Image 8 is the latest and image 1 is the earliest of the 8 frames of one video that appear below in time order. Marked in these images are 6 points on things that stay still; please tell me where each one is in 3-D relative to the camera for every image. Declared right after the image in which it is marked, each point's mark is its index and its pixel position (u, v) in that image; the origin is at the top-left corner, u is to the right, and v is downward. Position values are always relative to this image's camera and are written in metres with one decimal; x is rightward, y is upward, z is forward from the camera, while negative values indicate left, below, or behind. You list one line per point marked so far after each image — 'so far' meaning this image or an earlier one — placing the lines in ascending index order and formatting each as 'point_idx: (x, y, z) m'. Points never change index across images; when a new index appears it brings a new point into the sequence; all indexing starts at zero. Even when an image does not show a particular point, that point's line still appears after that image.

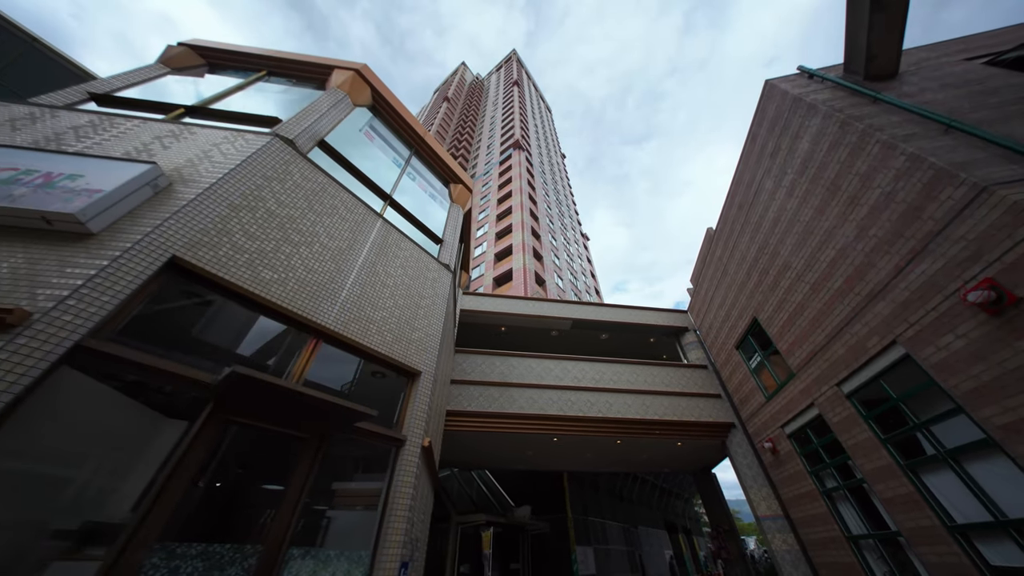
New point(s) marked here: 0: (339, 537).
0: (-4.1, -6.5, +3.2) m
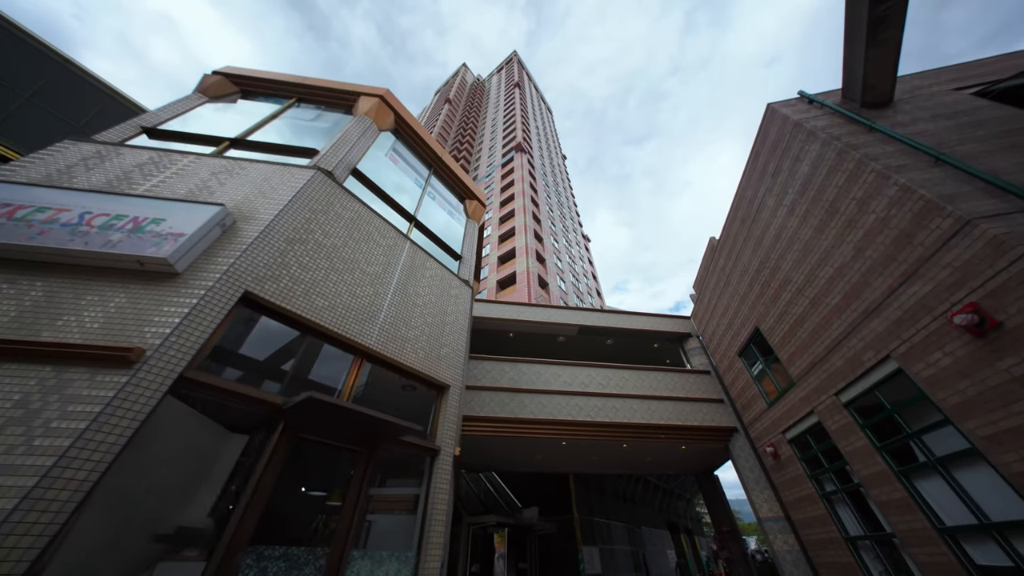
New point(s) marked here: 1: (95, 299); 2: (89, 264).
0: (-3.2, -7.2, +3.6) m
1: (-8.7, -0.3, +2.7) m
2: (-9.2, +0.5, +2.9) m
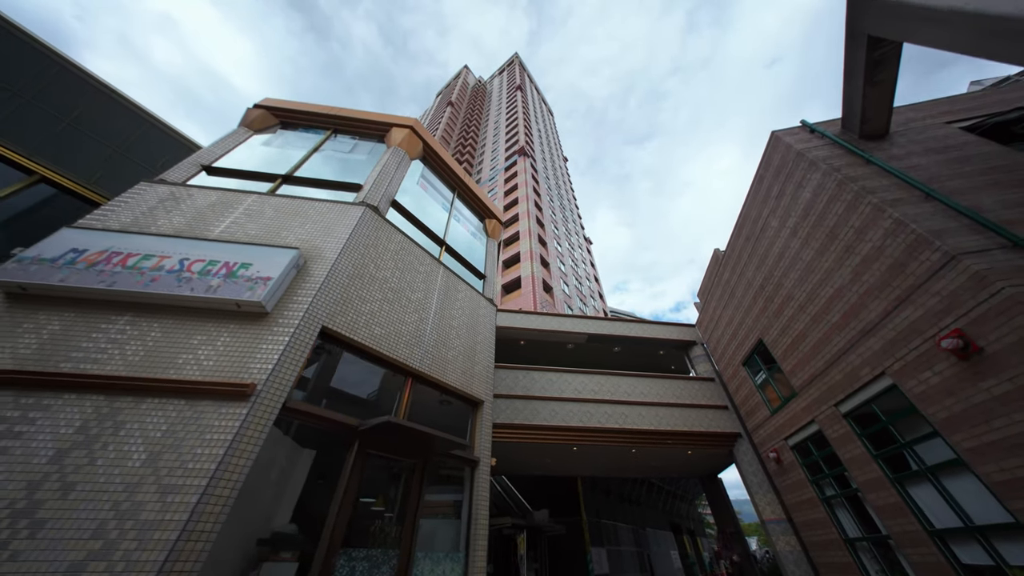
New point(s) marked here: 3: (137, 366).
0: (-2.1, -8.2, +4.0) m
1: (-7.5, -1.3, +3.2) m
2: (-8.0, -0.5, +3.3) m
3: (-8.5, -1.8, +2.9) m
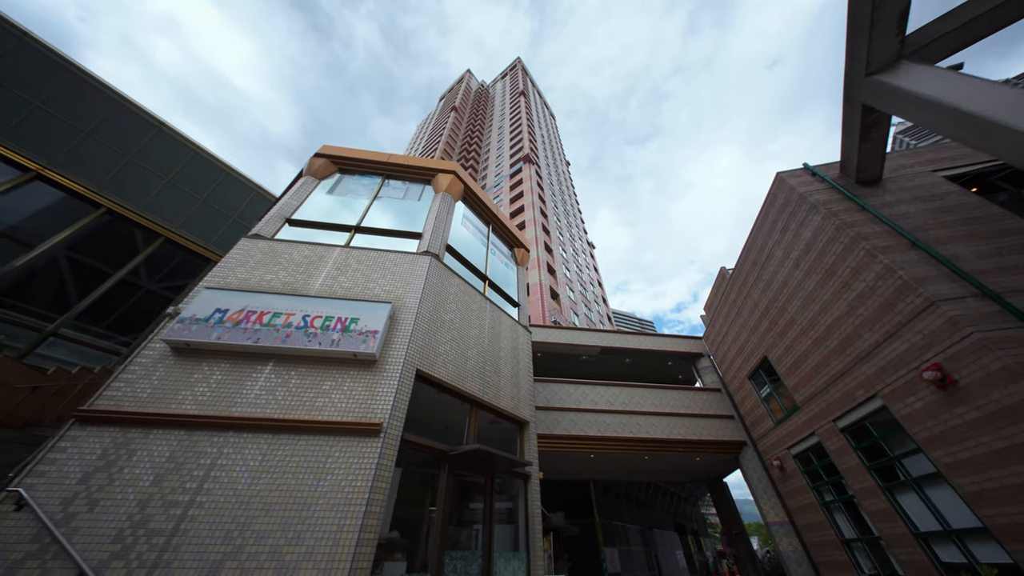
0: (0.0, -10.0, +4.9) m
1: (-5.5, -3.0, +4.0) m
2: (-6.0, -2.2, +4.1) m
3: (-6.5, -3.5, +3.8) m
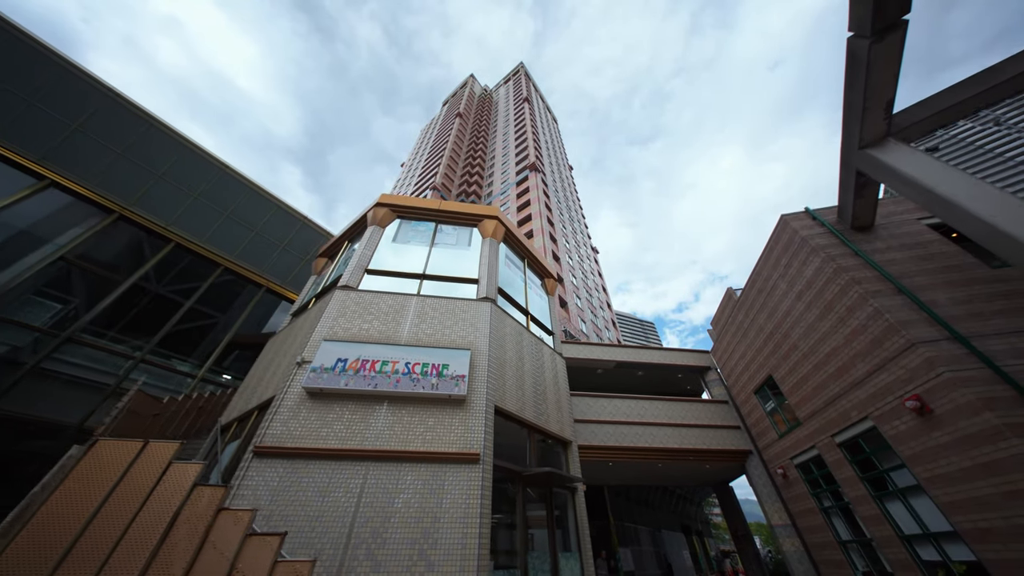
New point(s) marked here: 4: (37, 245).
0: (+2.5, -12.2, +5.9) m
1: (-2.9, -5.2, +5.1) m
2: (-3.5, -4.4, +5.2) m
3: (-3.9, -5.7, +4.8) m
4: (-32.2, +2.8, +8.8) m
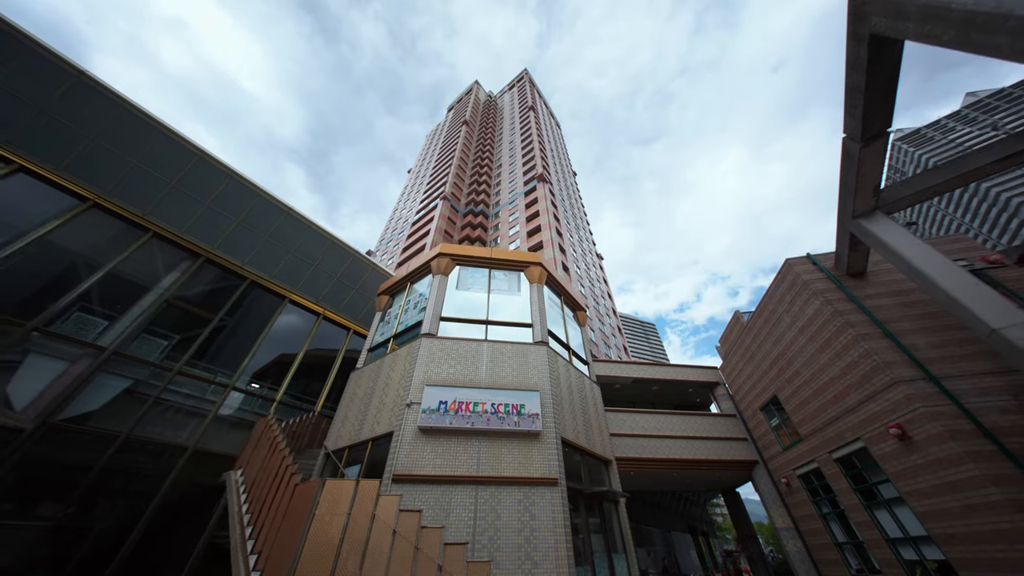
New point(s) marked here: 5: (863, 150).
0: (+5.9, -15.2, +7.4) m
1: (+0.4, -8.2, +6.5) m
2: (-0.1, -7.4, +6.7) m
3: (-0.6, -8.7, +6.3) m
4: (-28.9, -0.3, +10.3) m
5: (+19.5, +7.7, +7.2) m
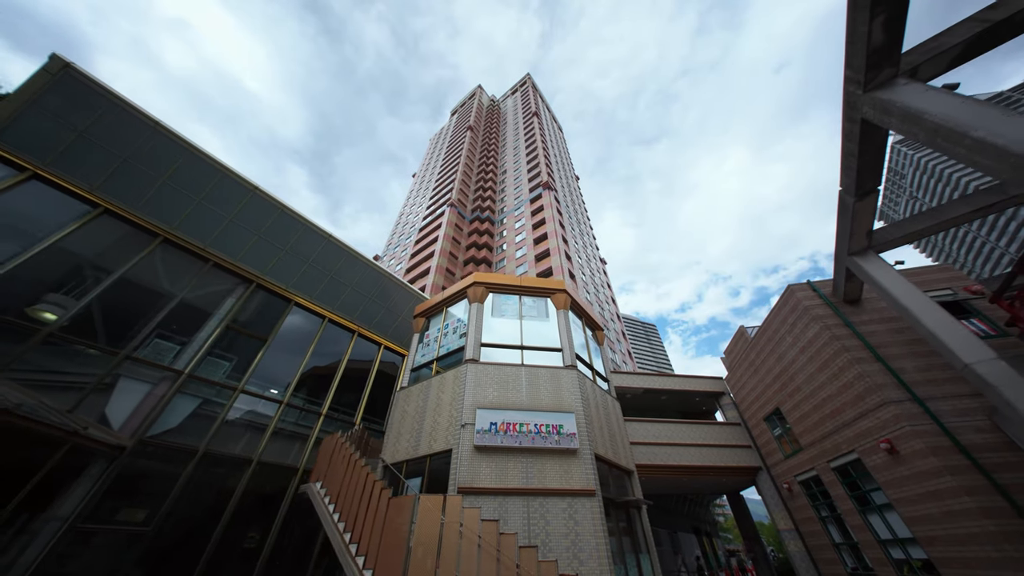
0: (+8.3, -17.4, +8.5) m
1: (+2.9, -10.4, +7.6) m
2: (+2.3, -9.6, +7.7) m
3: (+1.9, -10.9, +7.3) m
4: (-26.4, -2.5, +11.3) m
5: (+22.0, +5.5, +8.3) m
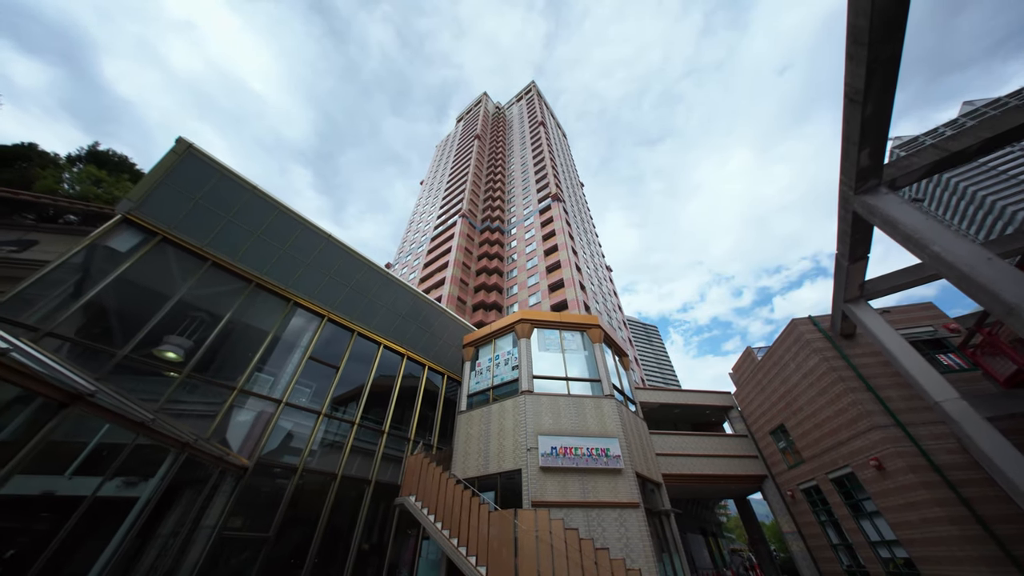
0: (+12.6, -21.0, +10.3) m
1: (+7.1, -14.1, +9.4) m
2: (+6.5, -13.3, +9.5) m
3: (+6.1, -14.6, +9.1) m
4: (-22.2, -6.2, +13.1) m
5: (+26.1, +1.8, +10.1) m
